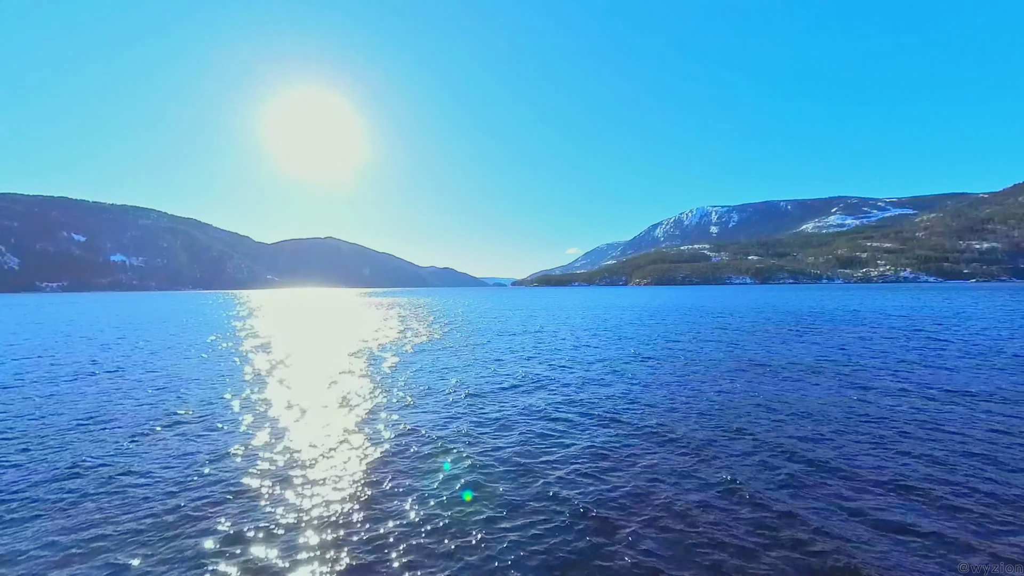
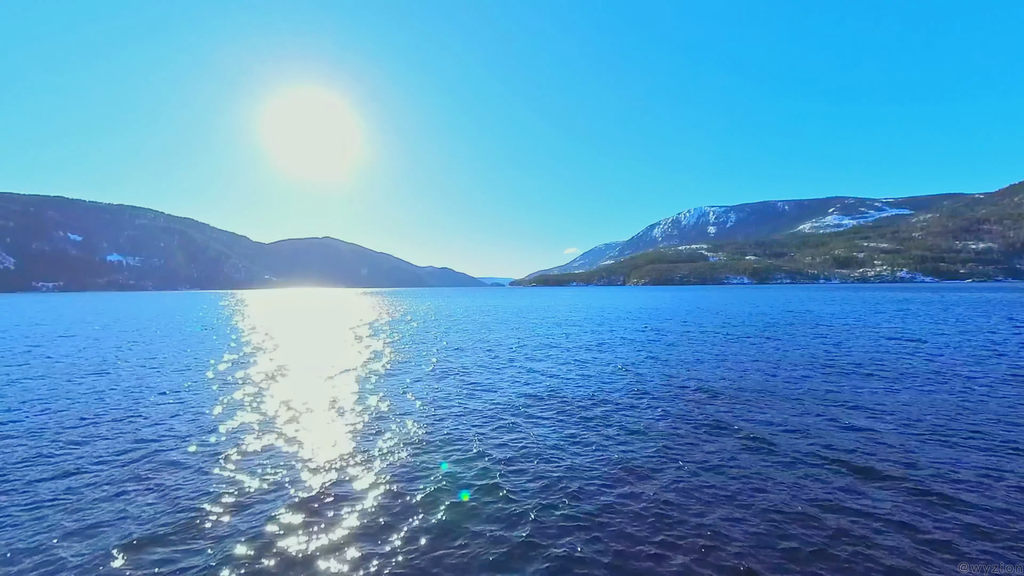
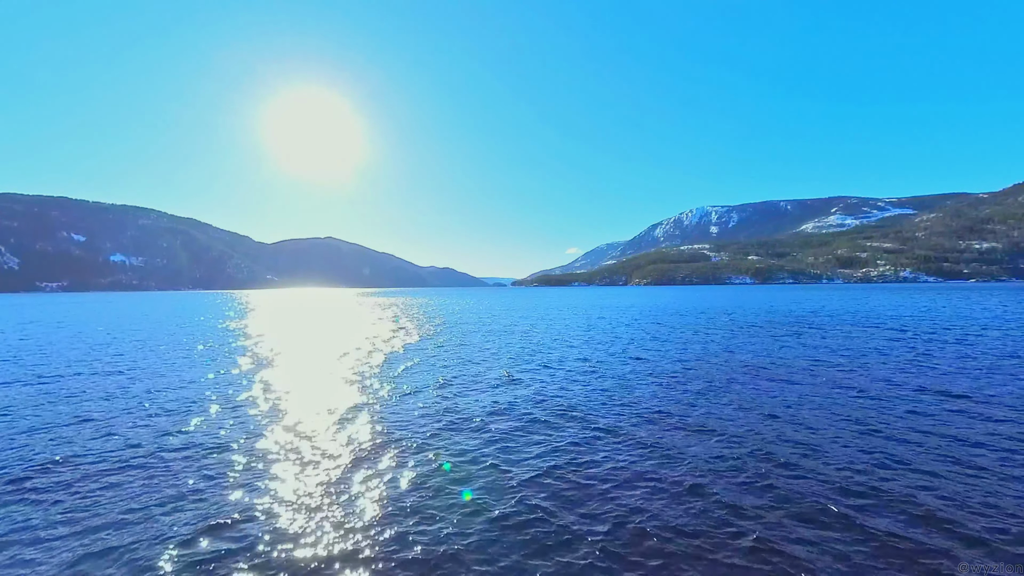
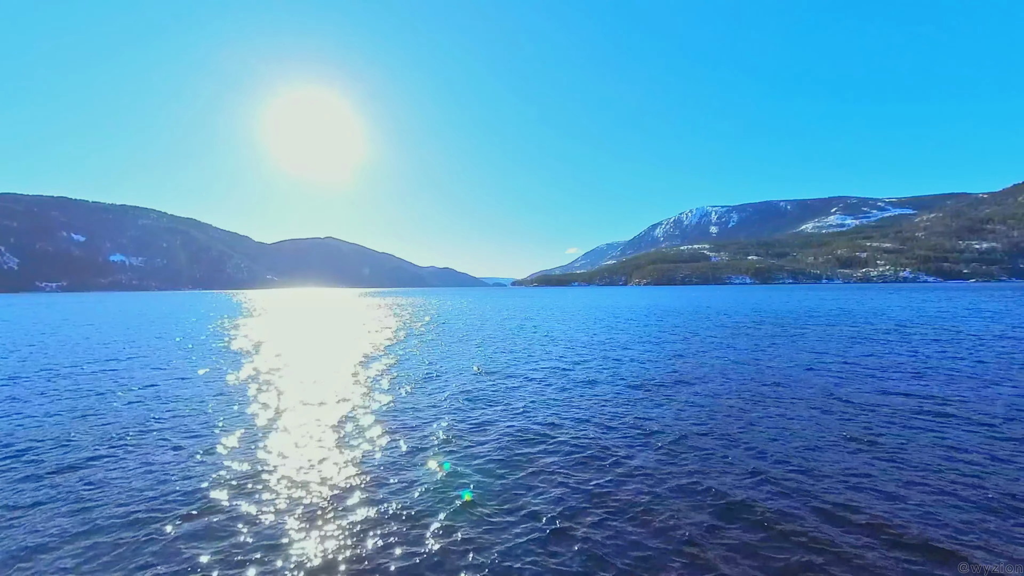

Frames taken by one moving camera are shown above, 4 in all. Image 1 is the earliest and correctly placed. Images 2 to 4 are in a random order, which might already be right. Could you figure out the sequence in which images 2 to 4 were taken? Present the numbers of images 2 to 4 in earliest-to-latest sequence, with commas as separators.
3, 4, 2
